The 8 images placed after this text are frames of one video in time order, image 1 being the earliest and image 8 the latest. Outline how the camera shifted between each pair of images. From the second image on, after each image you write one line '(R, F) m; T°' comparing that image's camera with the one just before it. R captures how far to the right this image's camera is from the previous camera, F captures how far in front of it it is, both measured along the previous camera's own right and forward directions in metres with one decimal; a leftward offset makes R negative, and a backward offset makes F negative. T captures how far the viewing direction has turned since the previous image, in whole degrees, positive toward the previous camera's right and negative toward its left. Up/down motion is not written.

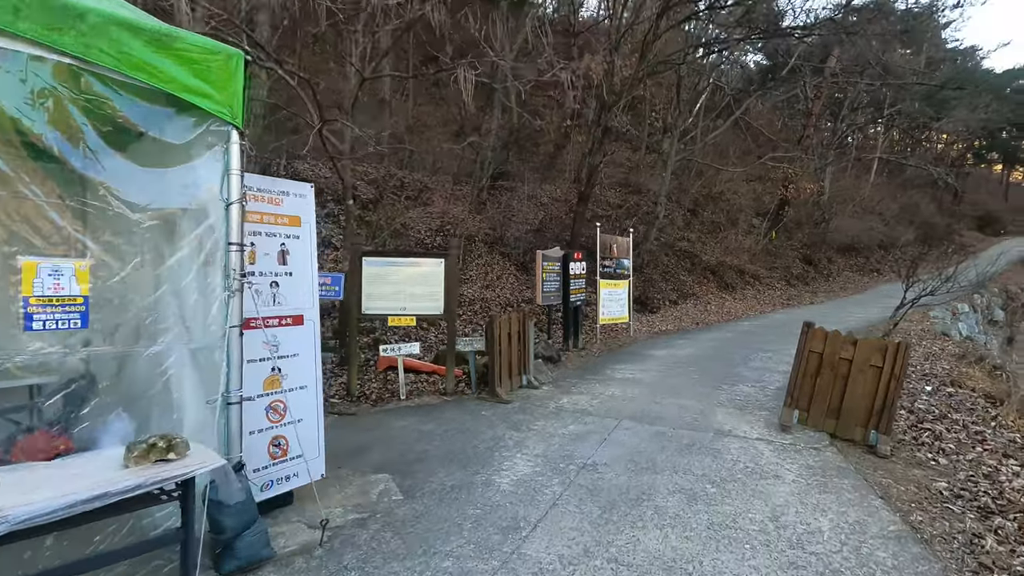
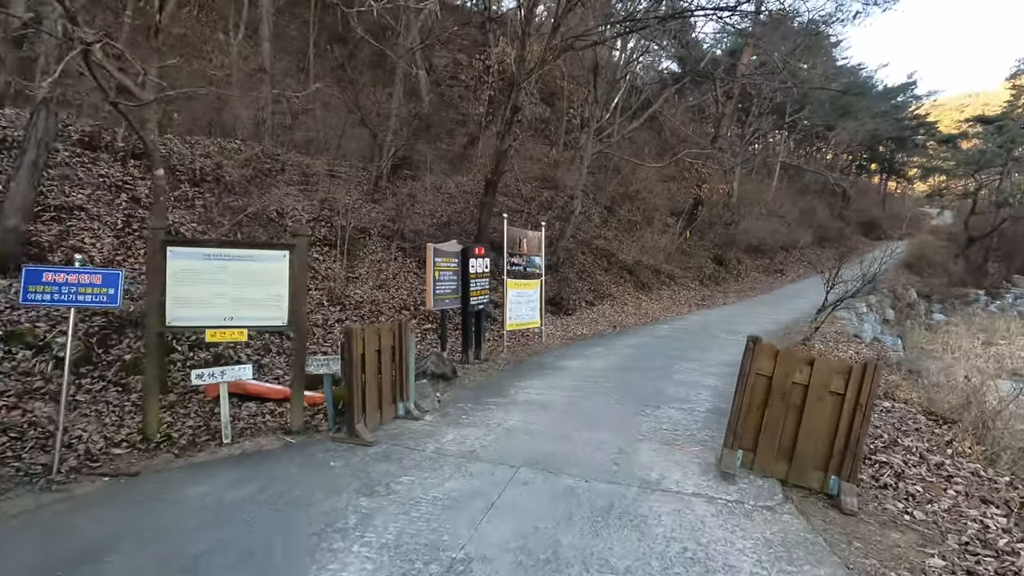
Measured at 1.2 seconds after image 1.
(+0.5, +1.6) m; +8°
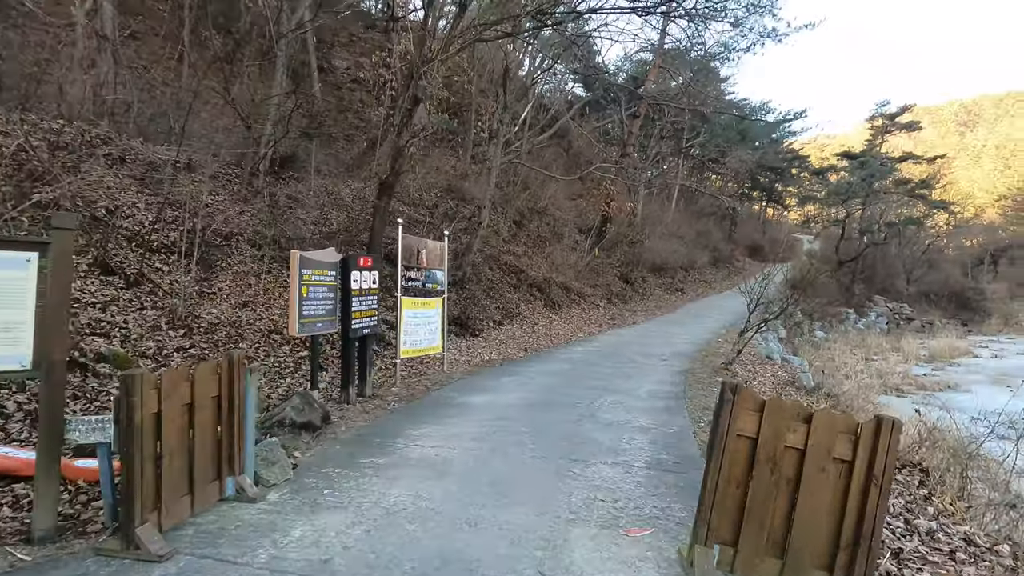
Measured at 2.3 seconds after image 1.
(+0.2, +1.5) m; +10°
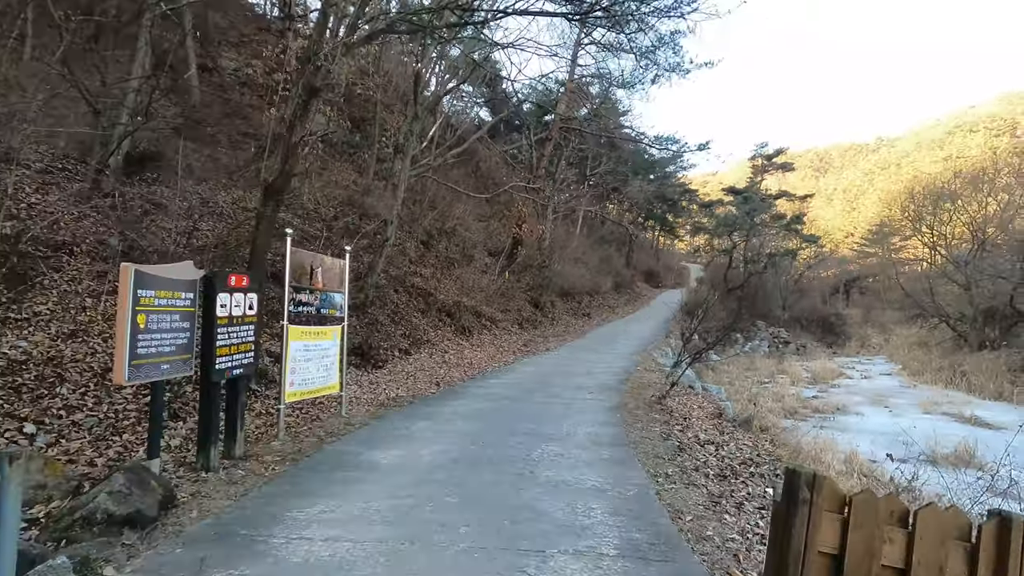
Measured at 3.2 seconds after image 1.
(-0.2, +1.3) m; +10°
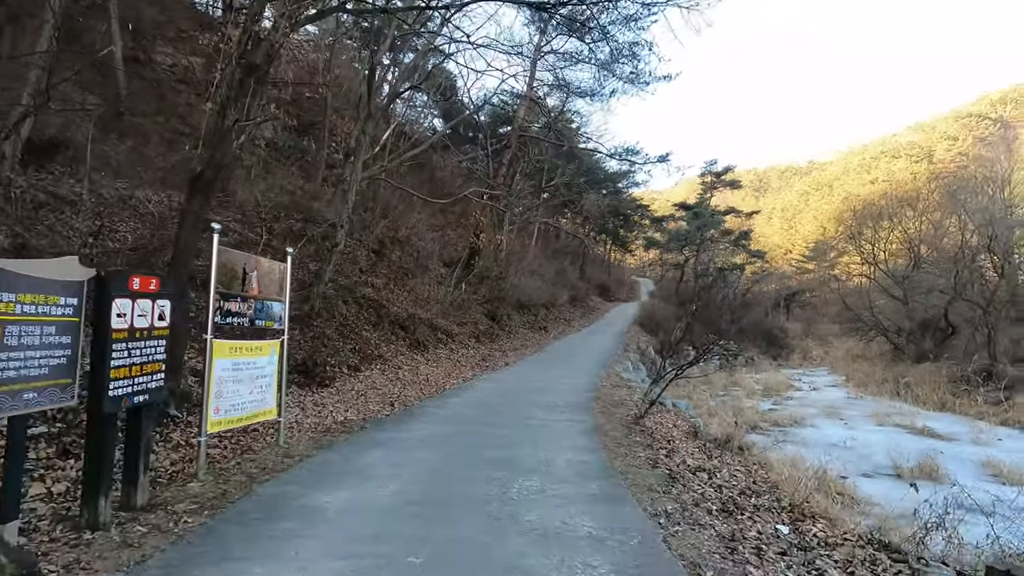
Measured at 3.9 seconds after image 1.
(-0.2, +0.9) m; +5°
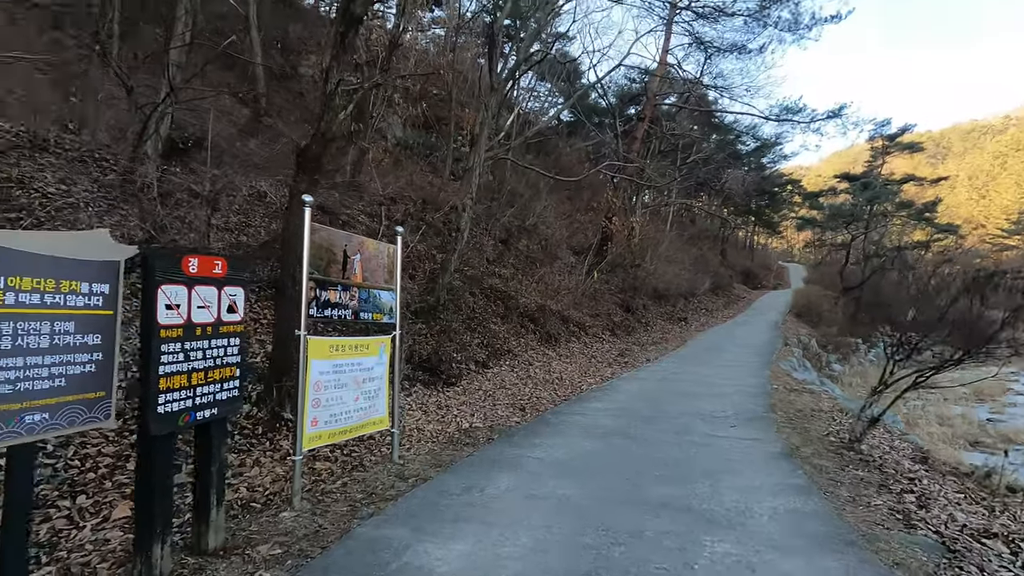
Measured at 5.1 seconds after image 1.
(-0.3, +1.6) m; -14°
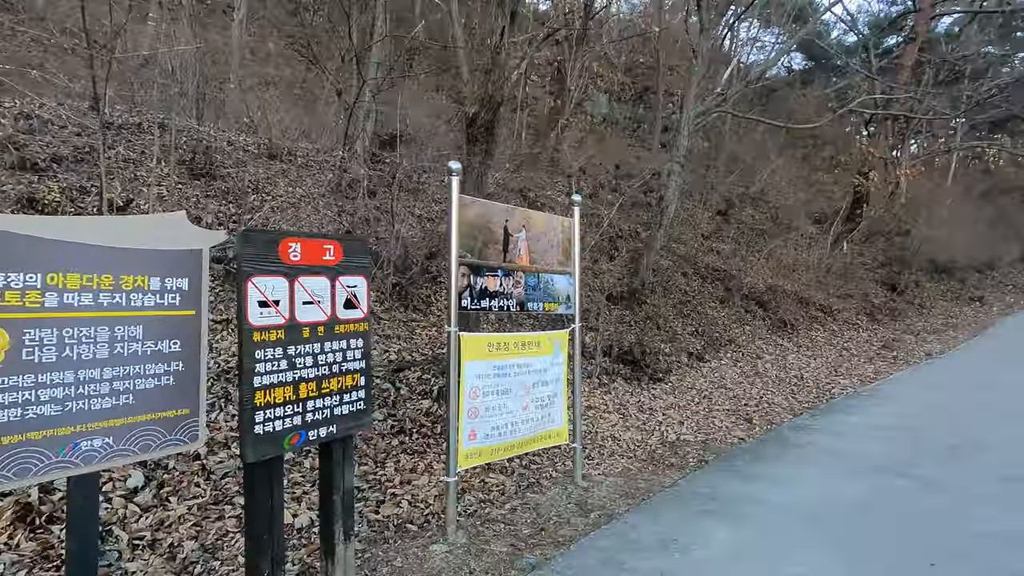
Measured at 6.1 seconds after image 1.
(+0.1, +1.3) m; -23°
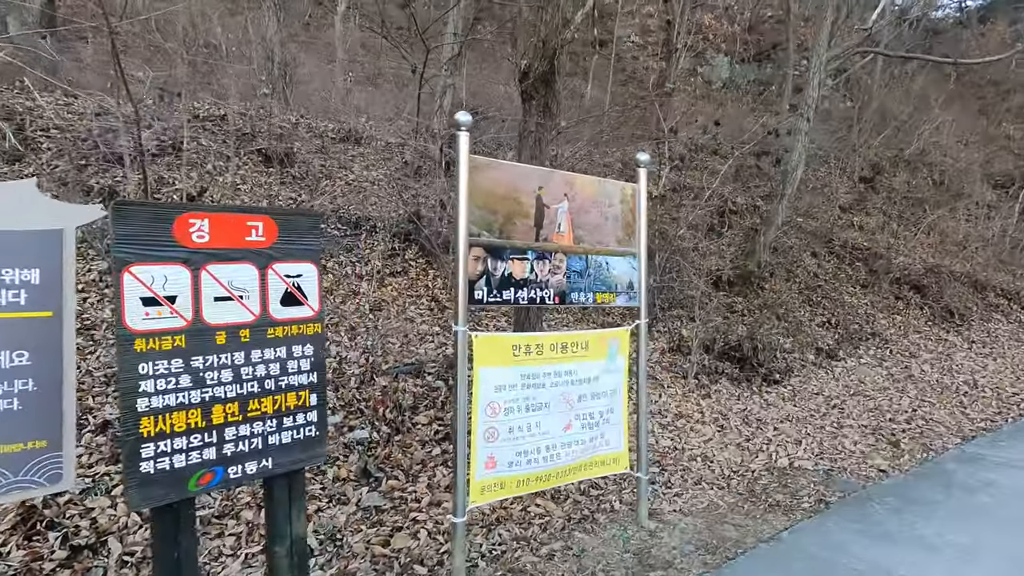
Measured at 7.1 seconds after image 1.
(+0.5, +1.0) m; -12°
